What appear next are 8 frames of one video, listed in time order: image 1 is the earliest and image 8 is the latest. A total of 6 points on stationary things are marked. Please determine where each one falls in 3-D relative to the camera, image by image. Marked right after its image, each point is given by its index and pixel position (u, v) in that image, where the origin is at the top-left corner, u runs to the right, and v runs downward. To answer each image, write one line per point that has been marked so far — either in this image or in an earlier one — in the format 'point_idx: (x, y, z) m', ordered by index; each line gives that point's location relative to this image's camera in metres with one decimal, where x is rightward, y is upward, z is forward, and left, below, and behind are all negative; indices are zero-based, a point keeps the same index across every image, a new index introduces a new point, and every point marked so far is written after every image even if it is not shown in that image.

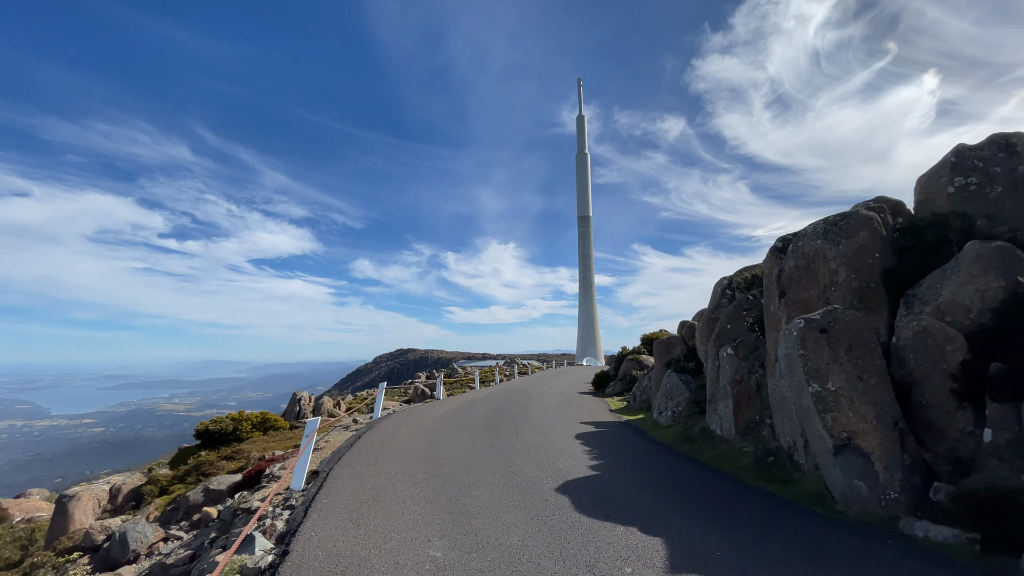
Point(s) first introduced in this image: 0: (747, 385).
0: (+5.3, -2.2, +10.6) m
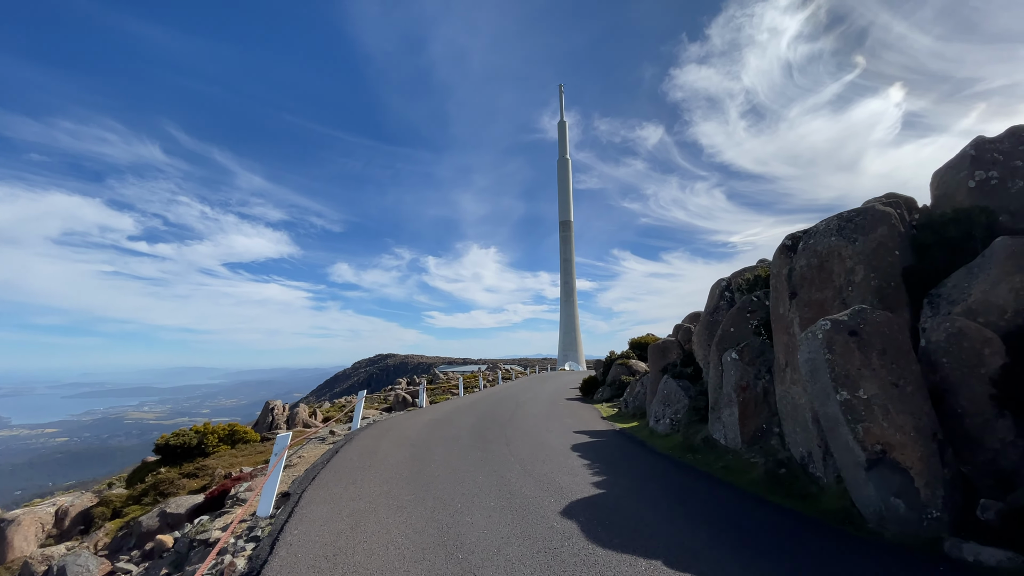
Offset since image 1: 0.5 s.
0: (+5.2, -2.2, +10.1) m
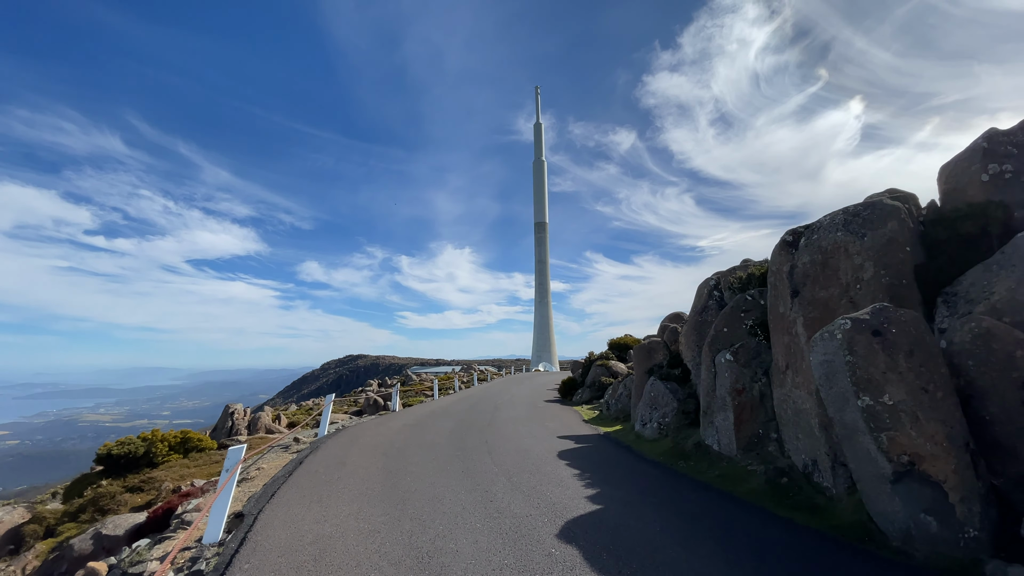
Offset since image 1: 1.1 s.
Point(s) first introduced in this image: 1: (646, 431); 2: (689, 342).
0: (+4.8, -2.2, +9.6) m
1: (+3.5, -3.8, +12.5) m
2: (+4.8, -1.4, +12.5) m
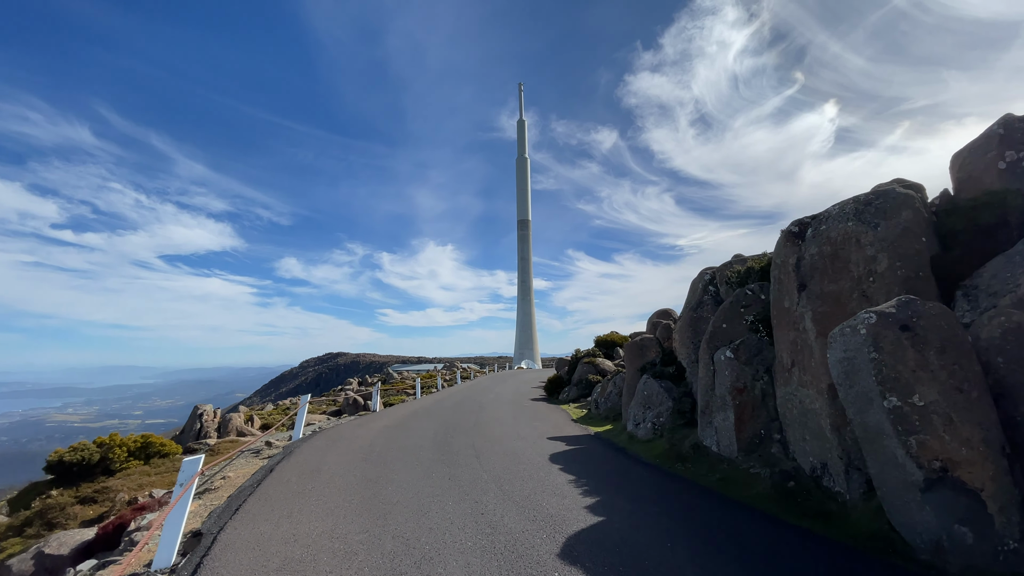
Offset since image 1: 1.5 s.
0: (+4.6, -2.1, +9.1) m
1: (+3.2, -3.7, +12.0) m
2: (+4.5, -1.3, +12.1) m
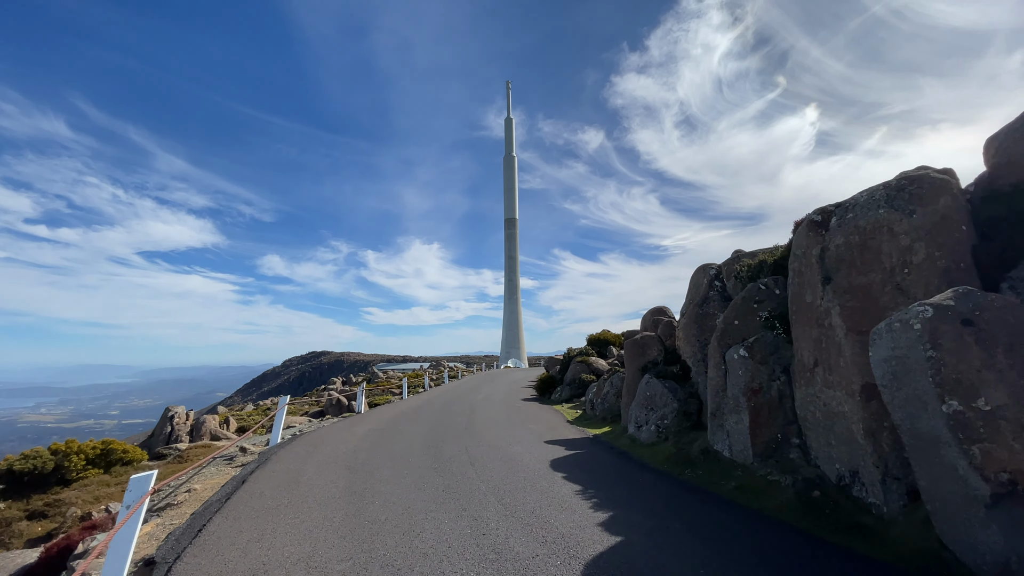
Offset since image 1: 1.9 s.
0: (+4.6, -1.9, +8.5) m
1: (+3.1, -3.5, +11.3) m
2: (+4.4, -1.2, +11.5) m
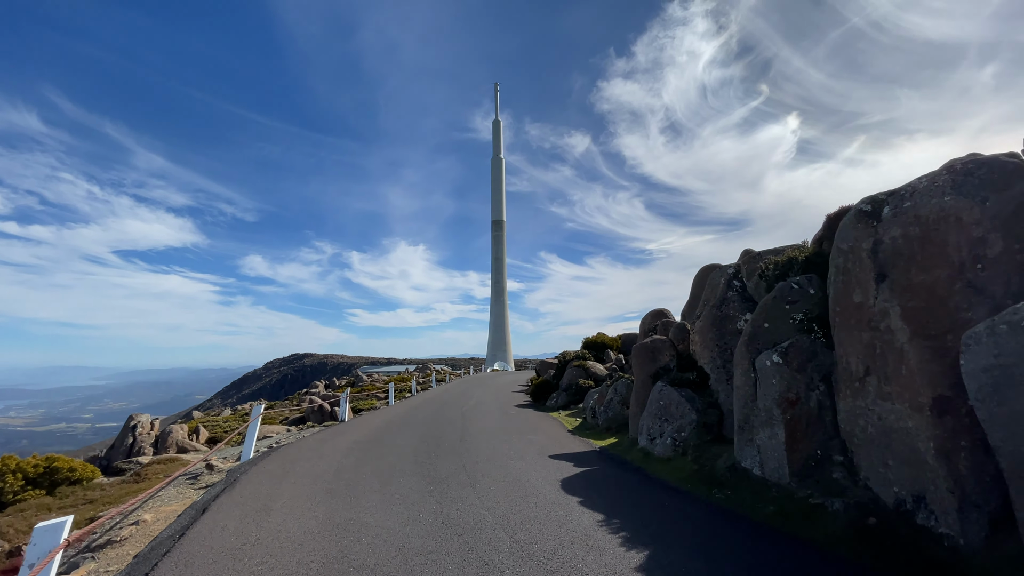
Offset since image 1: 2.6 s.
0: (+4.7, -1.9, +7.6) m
1: (+3.1, -3.5, +10.3) m
2: (+4.4, -1.2, +10.5) m
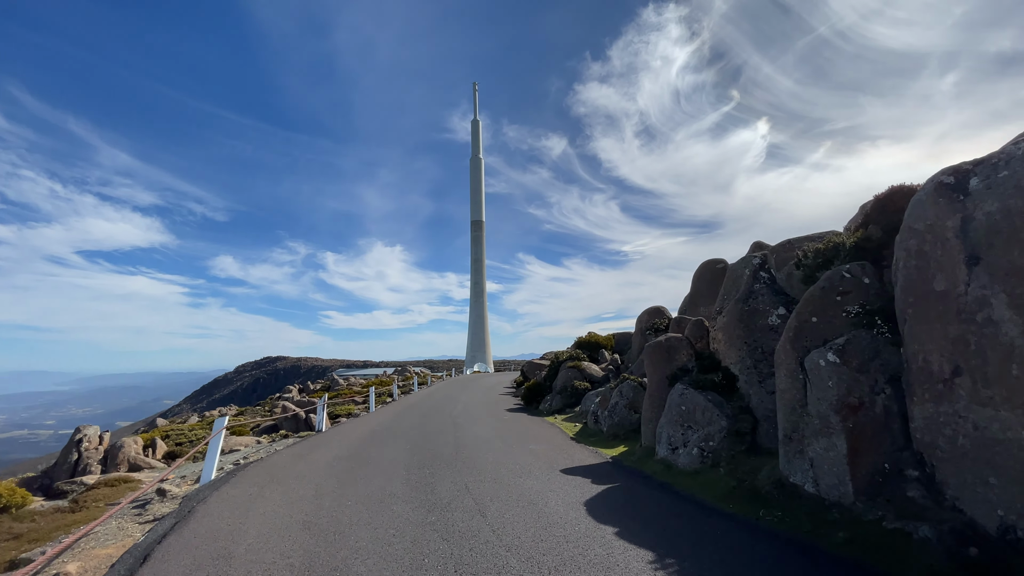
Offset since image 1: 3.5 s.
0: (+5.0, -1.7, +6.5) m
1: (+3.3, -3.3, +9.2) m
2: (+4.5, -1.0, +9.5) m
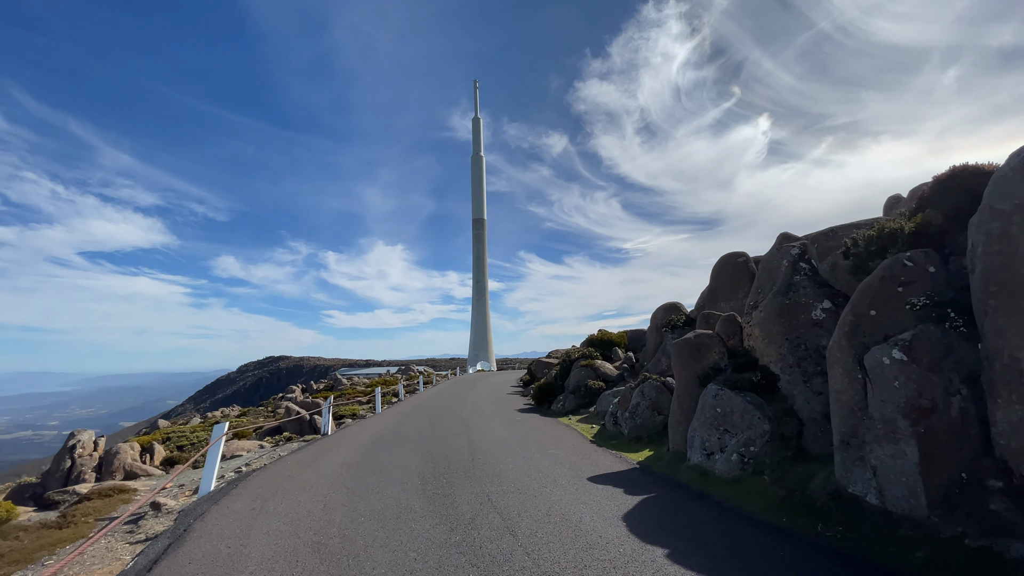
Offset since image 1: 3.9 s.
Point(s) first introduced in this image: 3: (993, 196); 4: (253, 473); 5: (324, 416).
0: (+5.4, -1.6, +5.8) m
1: (+3.7, -3.2, +8.5) m
2: (+4.9, -0.9, +8.8) m
3: (+5.8, +1.1, +5.6) m
4: (-5.2, -3.7, +9.4) m
5: (-6.8, -4.7, +17.1) m
